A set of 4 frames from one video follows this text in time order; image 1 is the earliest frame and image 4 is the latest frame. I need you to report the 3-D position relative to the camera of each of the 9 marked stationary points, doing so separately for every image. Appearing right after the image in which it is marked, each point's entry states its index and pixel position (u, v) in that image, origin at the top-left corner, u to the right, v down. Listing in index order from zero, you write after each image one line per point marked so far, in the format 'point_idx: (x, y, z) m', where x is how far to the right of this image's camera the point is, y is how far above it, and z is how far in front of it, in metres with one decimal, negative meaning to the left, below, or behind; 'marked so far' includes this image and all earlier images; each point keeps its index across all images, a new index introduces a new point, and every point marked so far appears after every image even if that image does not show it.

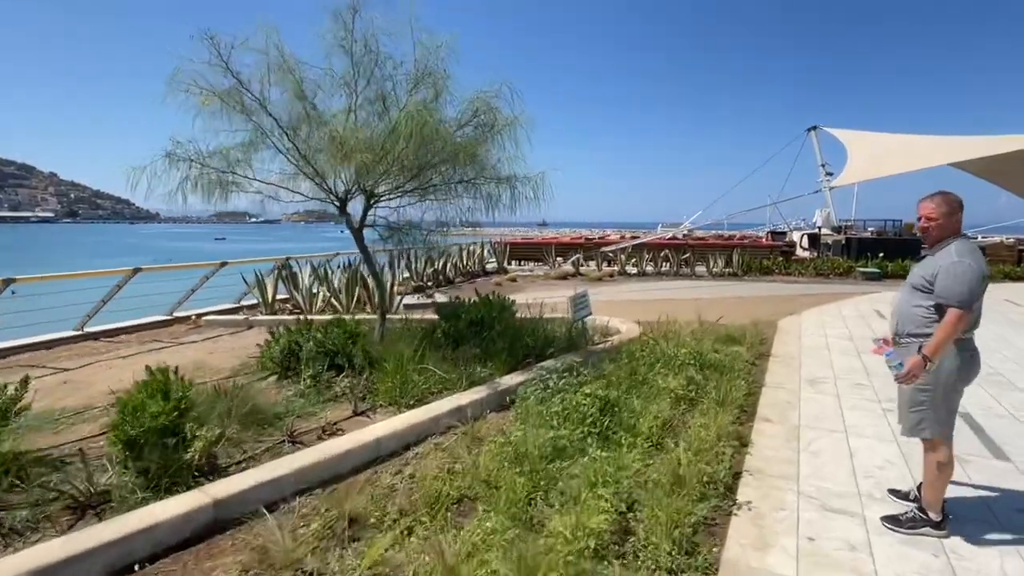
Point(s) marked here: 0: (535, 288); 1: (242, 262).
0: (+0.6, 0.0, +13.3) m
1: (-4.1, +0.4, +8.2) m
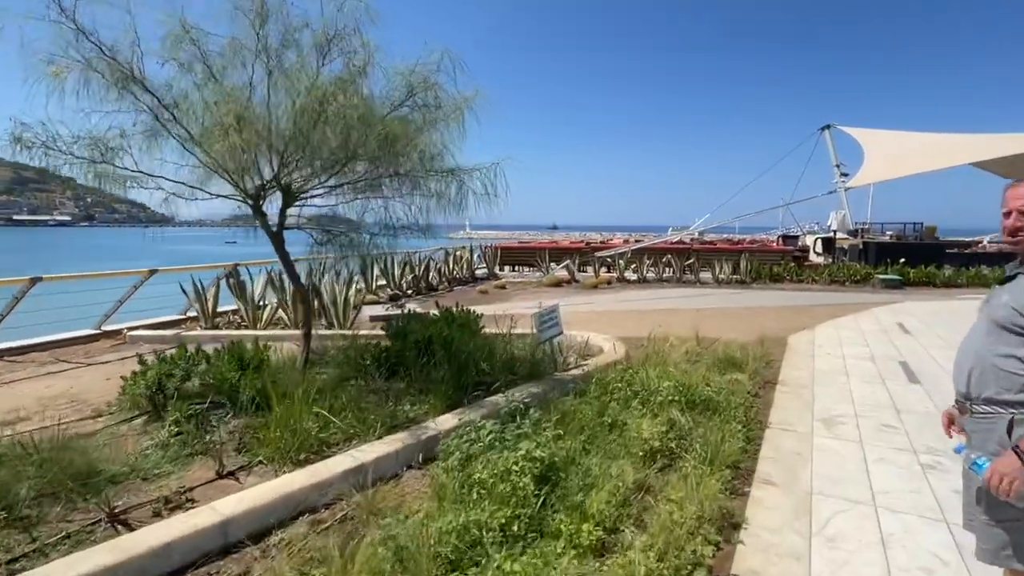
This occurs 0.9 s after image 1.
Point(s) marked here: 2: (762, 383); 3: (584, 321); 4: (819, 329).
0: (+0.3, -0.2, +12.3) m
1: (-4.5, +0.2, +7.3) m
2: (+2.4, -0.9, +5.4) m
3: (+1.2, -0.5, +9.2) m
4: (+4.7, -0.6, +8.4) m
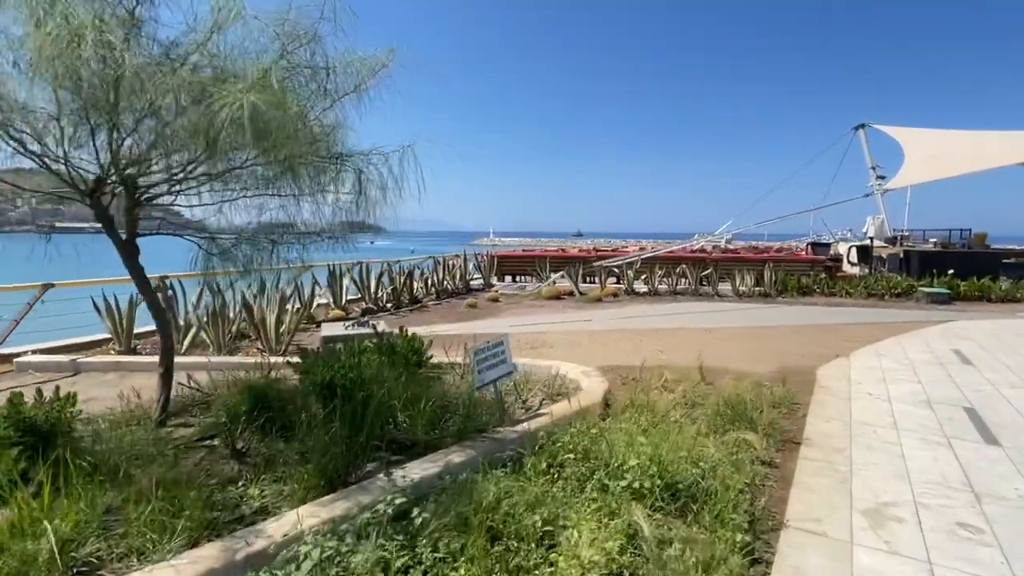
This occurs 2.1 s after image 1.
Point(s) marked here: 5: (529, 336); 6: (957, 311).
0: (+0.1, -0.4, +11.0) m
1: (-4.9, +0.1, +6.3) m
2: (+2.0, -1.1, +4.0) m
3: (+0.9, -0.8, +7.8) m
4: (+4.4, -0.9, +6.9) m
5: (+0.3, -0.7, +8.2) m
6: (+9.1, -0.5, +11.1) m
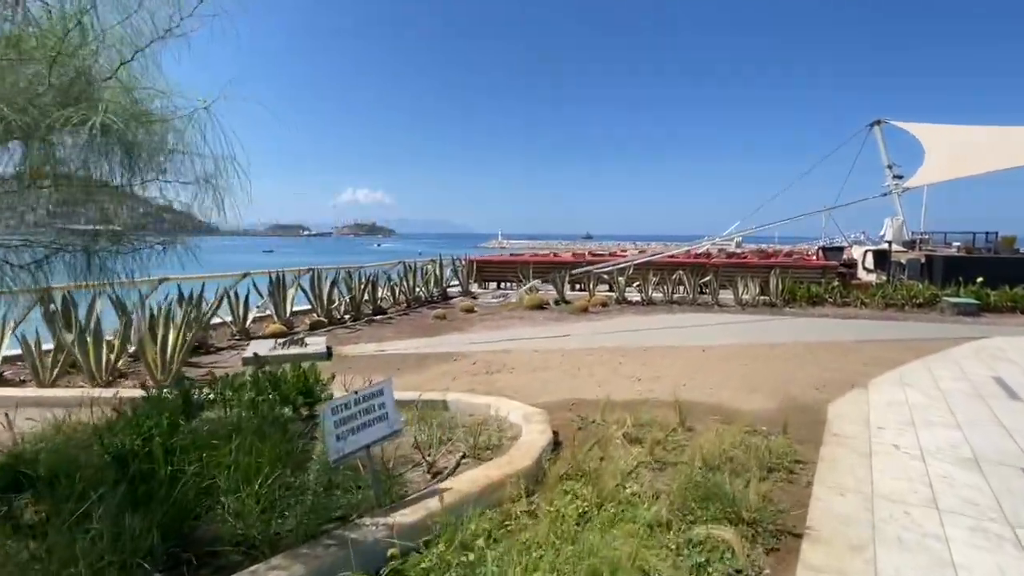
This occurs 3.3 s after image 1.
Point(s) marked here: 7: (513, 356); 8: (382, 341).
0: (-0.4, -0.6, +9.9) m
1: (-5.4, -0.1, +5.2) m
2: (+1.3, -1.3, +2.8) m
3: (+0.3, -0.9, +6.7) m
4: (+3.8, -1.0, +5.7) m
5: (-0.3, -0.9, +7.1) m
6: (+8.6, -0.7, +9.8) m
7: (0.0, -0.9, +7.0) m
8: (-1.9, -0.8, +8.1) m
